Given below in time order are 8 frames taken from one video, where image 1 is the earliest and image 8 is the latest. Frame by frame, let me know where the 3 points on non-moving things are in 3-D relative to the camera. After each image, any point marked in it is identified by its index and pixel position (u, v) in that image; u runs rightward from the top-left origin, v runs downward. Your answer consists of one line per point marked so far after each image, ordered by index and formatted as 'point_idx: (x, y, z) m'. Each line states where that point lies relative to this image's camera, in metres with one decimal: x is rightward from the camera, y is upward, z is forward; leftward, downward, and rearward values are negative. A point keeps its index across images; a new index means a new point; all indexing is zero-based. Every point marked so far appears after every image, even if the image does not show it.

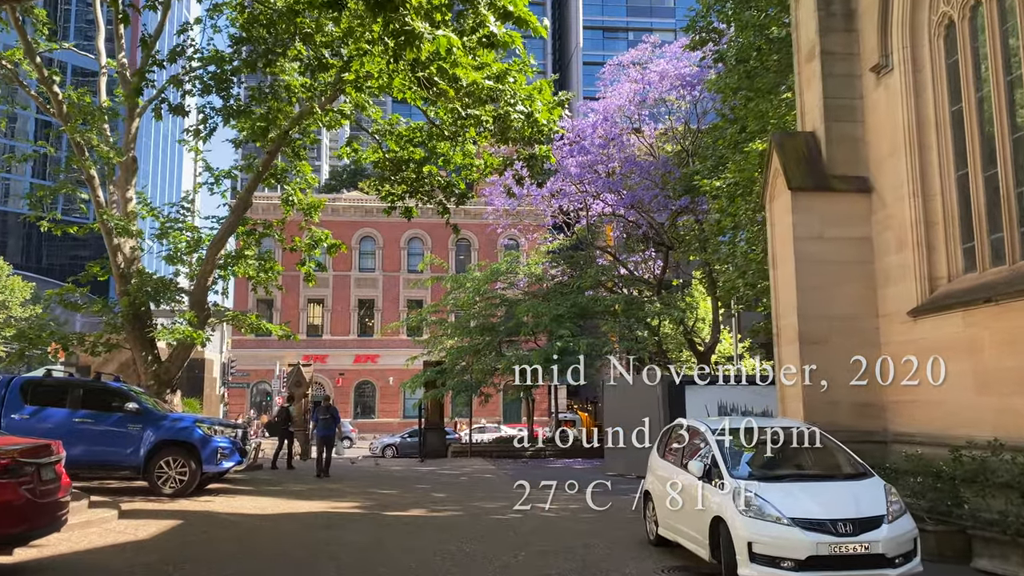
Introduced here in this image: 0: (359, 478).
0: (-2.5, -3.1, +13.7) m
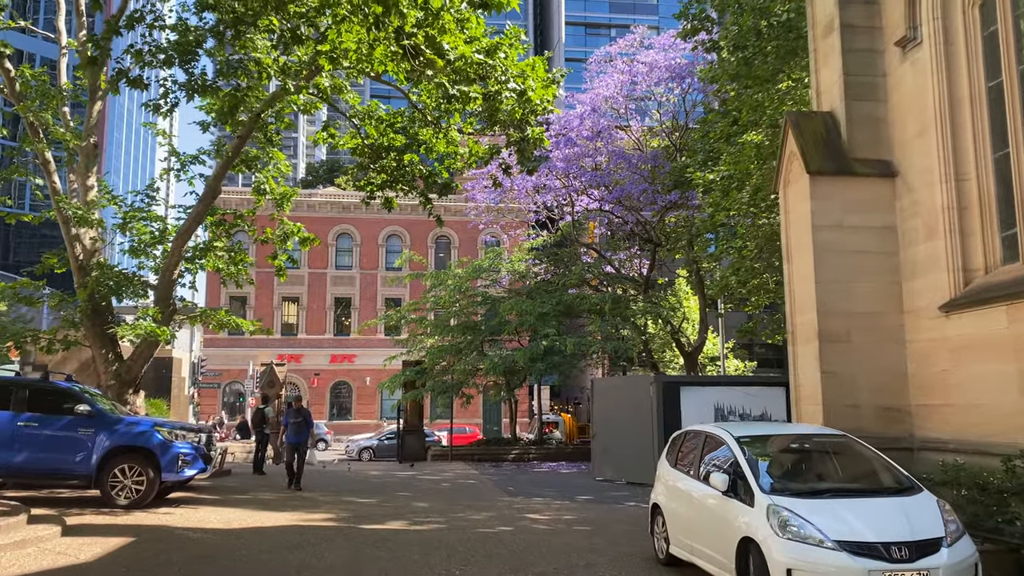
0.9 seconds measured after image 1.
0: (-2.7, -3.0, +12.9) m
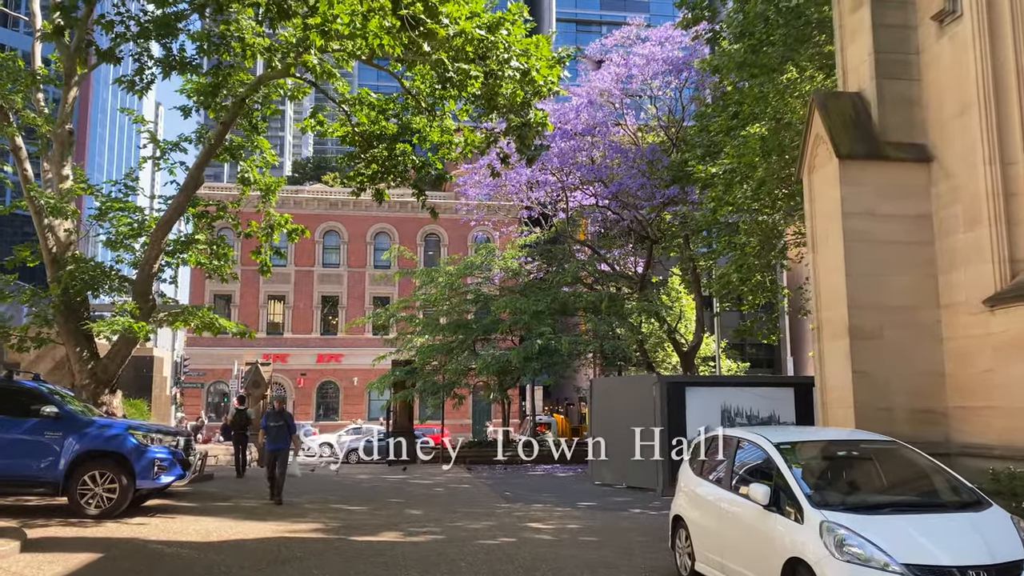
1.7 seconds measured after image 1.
0: (-2.7, -2.9, +12.2) m
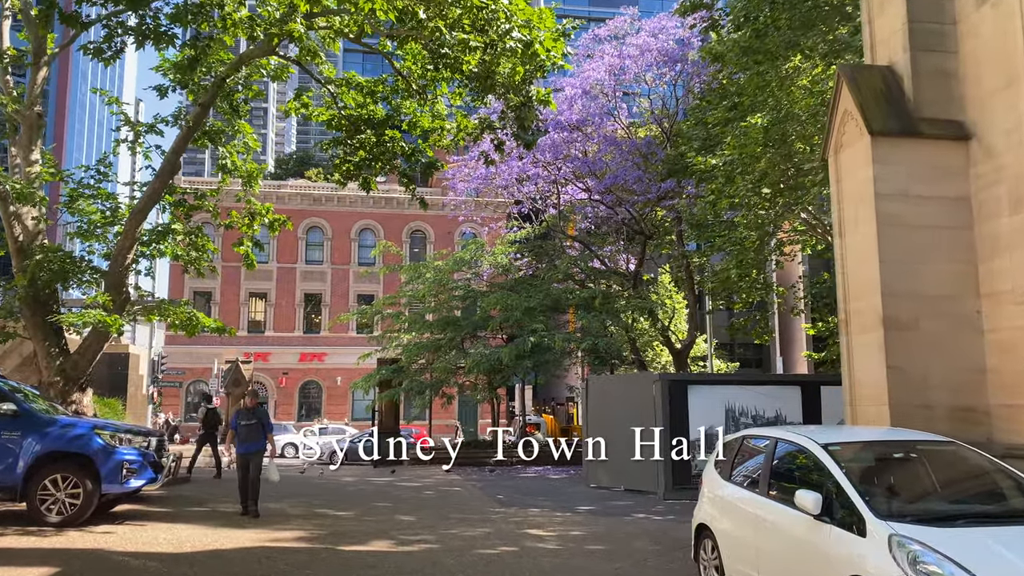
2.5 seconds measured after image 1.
0: (-2.8, -2.8, +11.5) m
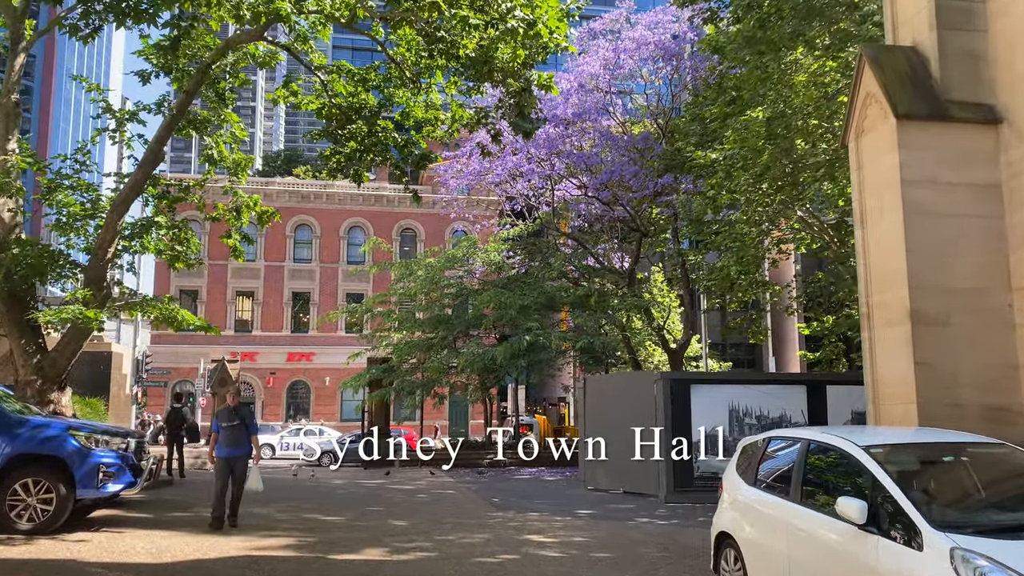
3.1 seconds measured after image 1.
0: (-2.8, -2.7, +11.0) m
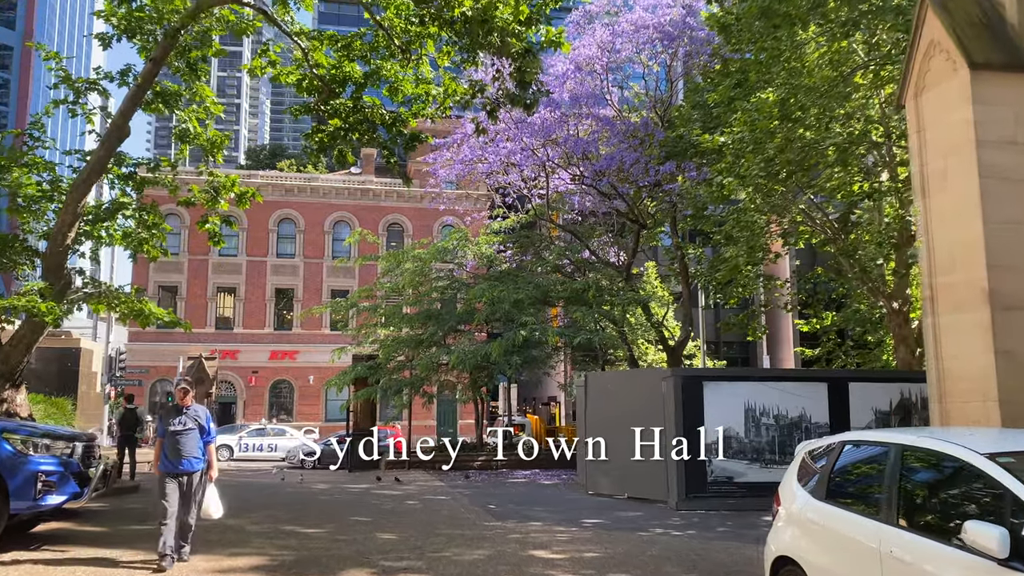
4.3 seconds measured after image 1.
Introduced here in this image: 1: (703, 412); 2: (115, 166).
0: (-2.8, -2.6, +10.0) m
1: (+2.5, -1.6, +11.1) m
2: (-5.8, +1.8, +12.4) m
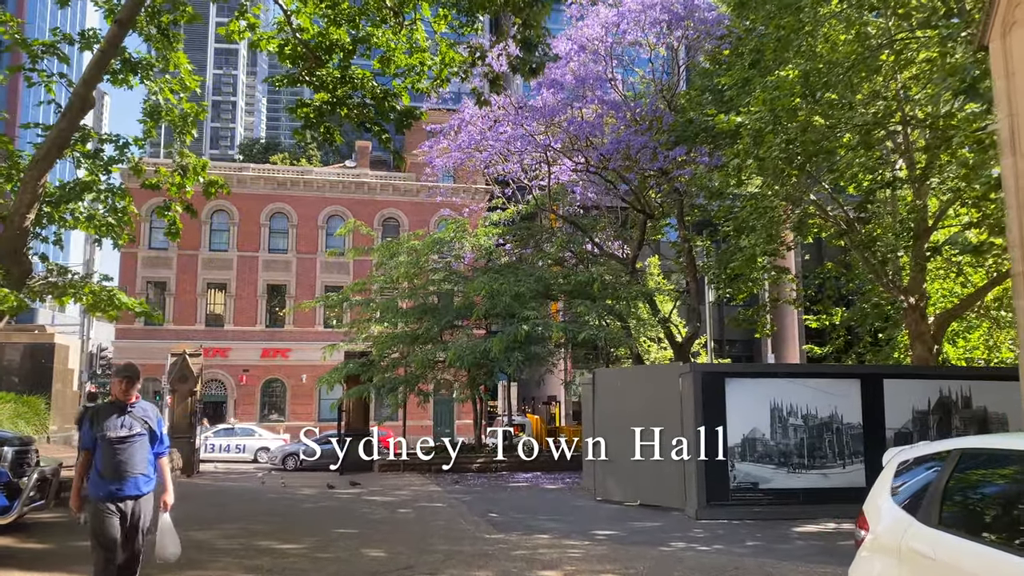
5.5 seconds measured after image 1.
0: (-2.8, -2.4, +9.0) m
1: (+2.5, -1.5, +10.1) m
2: (-5.7, +1.9, +11.4) m
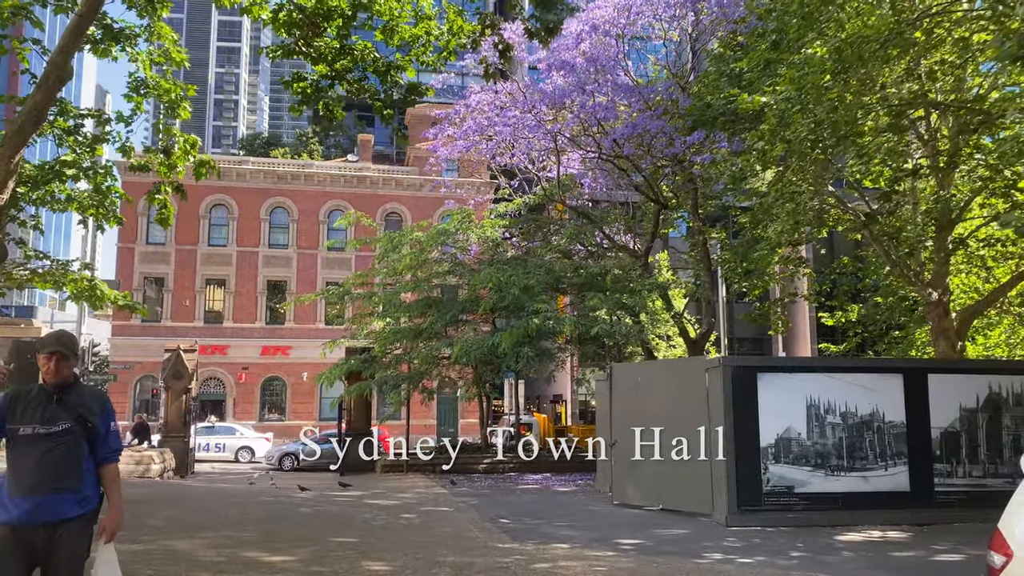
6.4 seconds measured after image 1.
0: (-2.6, -2.3, +8.2) m
1: (+2.7, -1.3, +9.3) m
2: (-5.6, +2.1, +10.6) m
